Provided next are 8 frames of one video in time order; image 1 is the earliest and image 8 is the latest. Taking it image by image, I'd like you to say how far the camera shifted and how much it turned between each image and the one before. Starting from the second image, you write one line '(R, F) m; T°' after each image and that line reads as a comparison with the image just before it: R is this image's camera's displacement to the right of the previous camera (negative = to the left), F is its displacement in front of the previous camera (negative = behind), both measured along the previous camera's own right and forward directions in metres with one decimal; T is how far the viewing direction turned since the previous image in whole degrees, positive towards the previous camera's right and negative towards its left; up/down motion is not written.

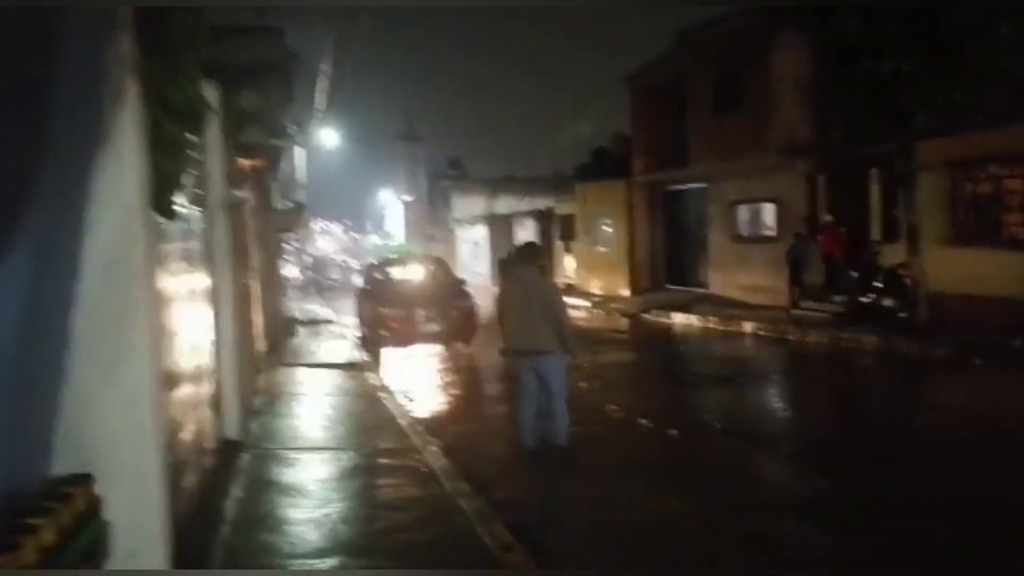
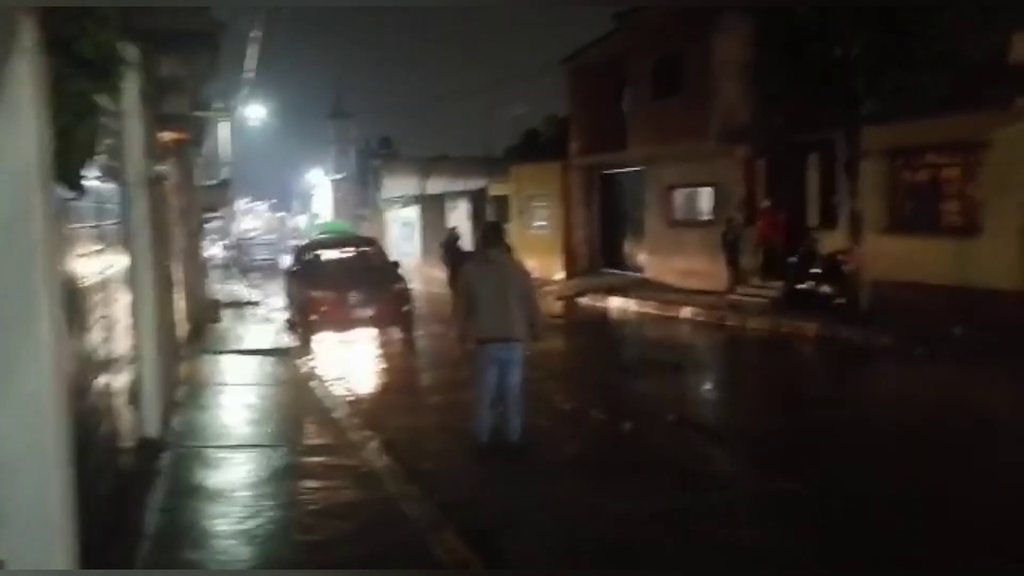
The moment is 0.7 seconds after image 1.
(-0.2, +0.5) m; +5°
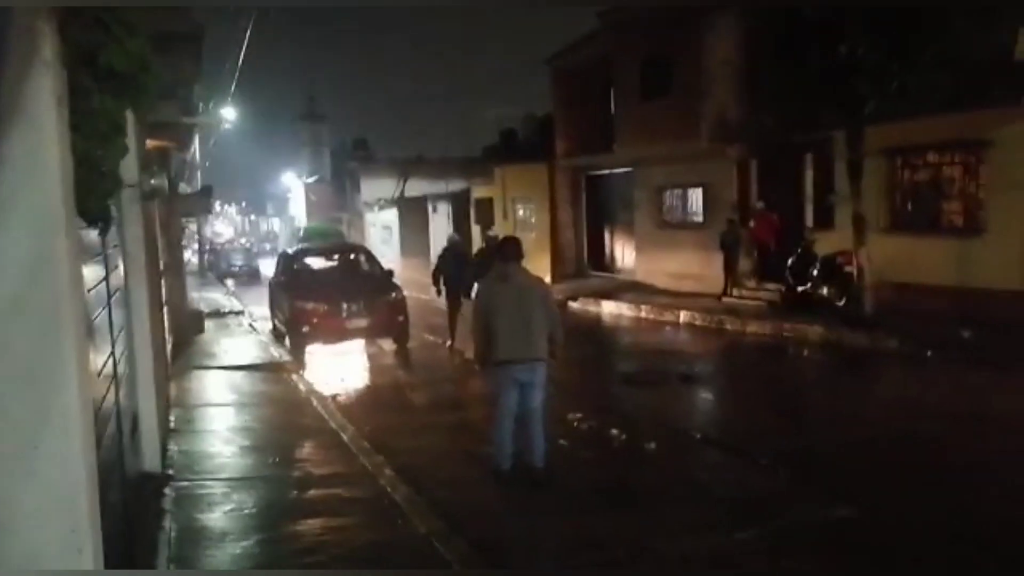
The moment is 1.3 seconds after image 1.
(-0.4, +0.4) m; +2°
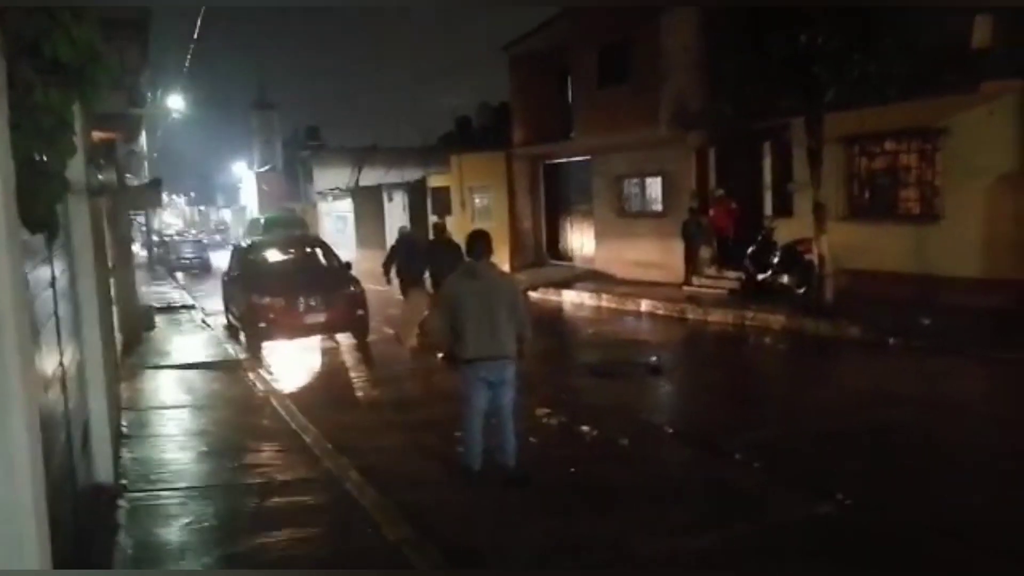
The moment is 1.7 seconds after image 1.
(-0.1, +0.2) m; +3°
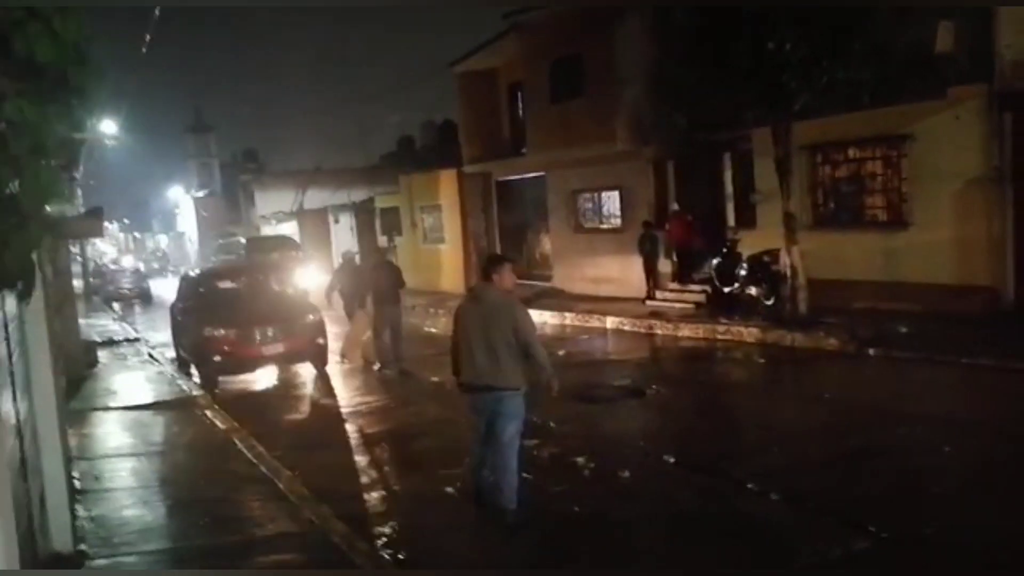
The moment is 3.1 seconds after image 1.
(-0.4, +0.5) m; +4°
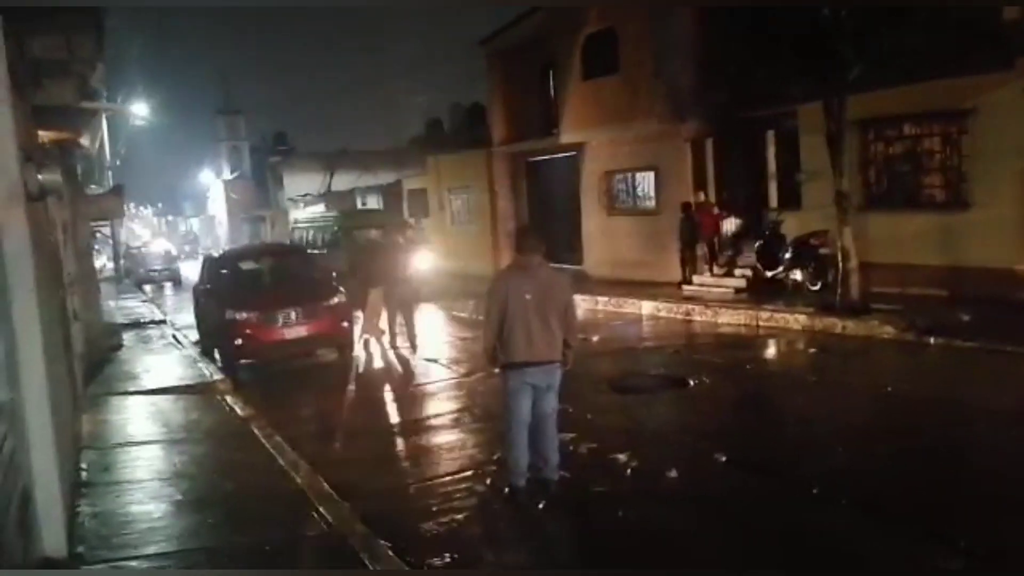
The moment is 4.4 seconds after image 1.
(-0.1, +0.6) m; -2°
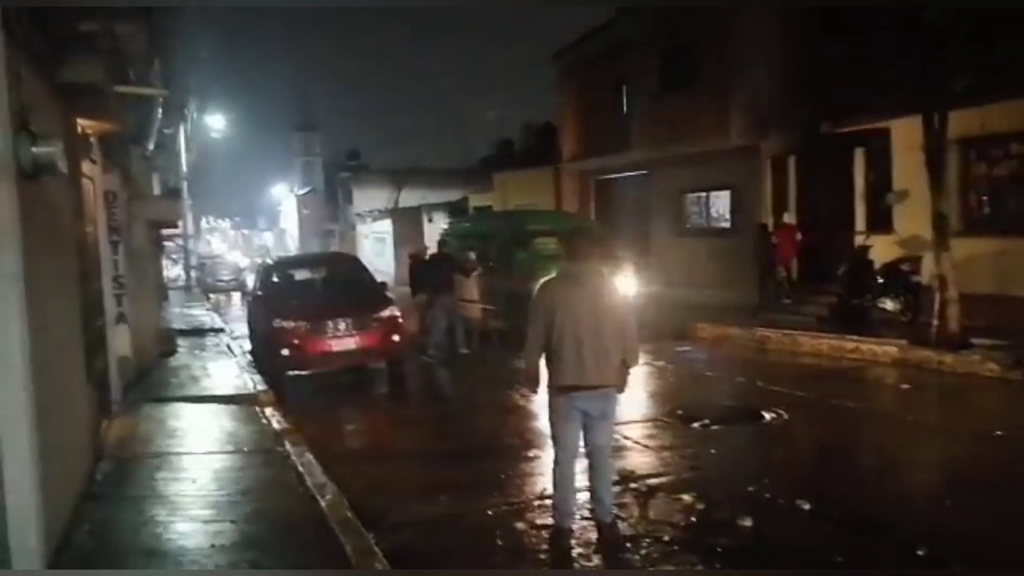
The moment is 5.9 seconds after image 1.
(+0.1, +0.8) m; -4°
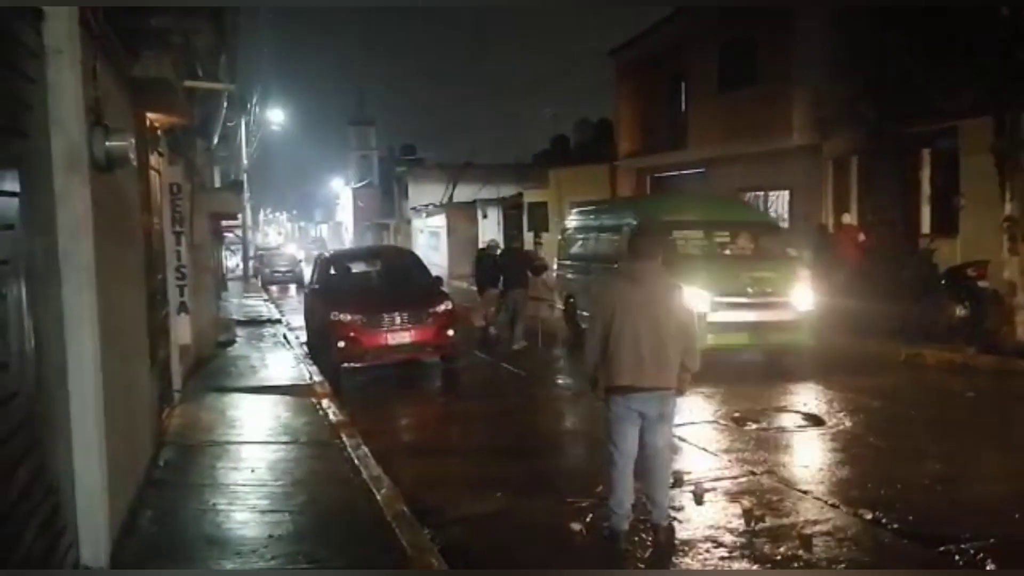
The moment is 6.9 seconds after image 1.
(0.0, 0.0) m; -3°
